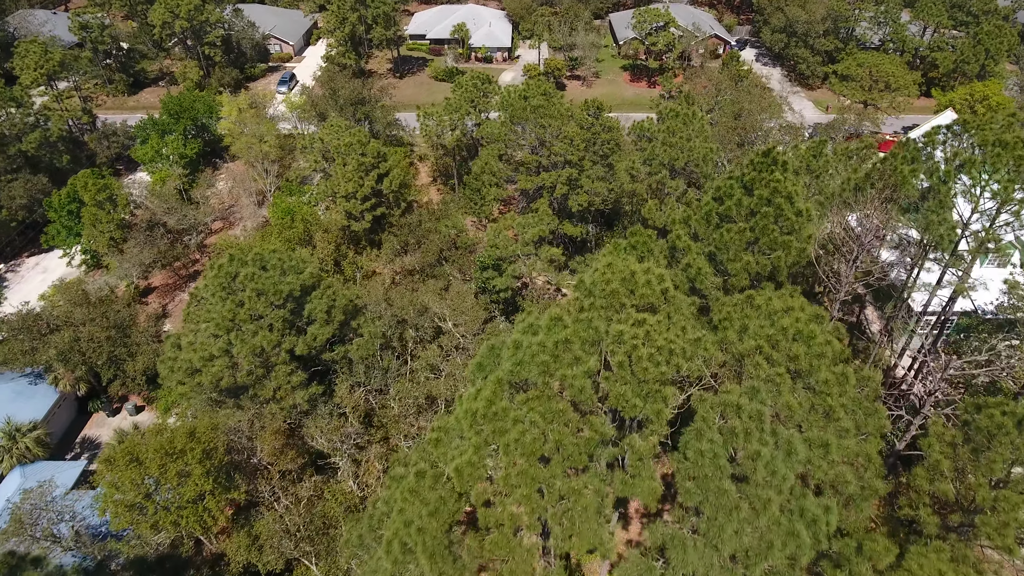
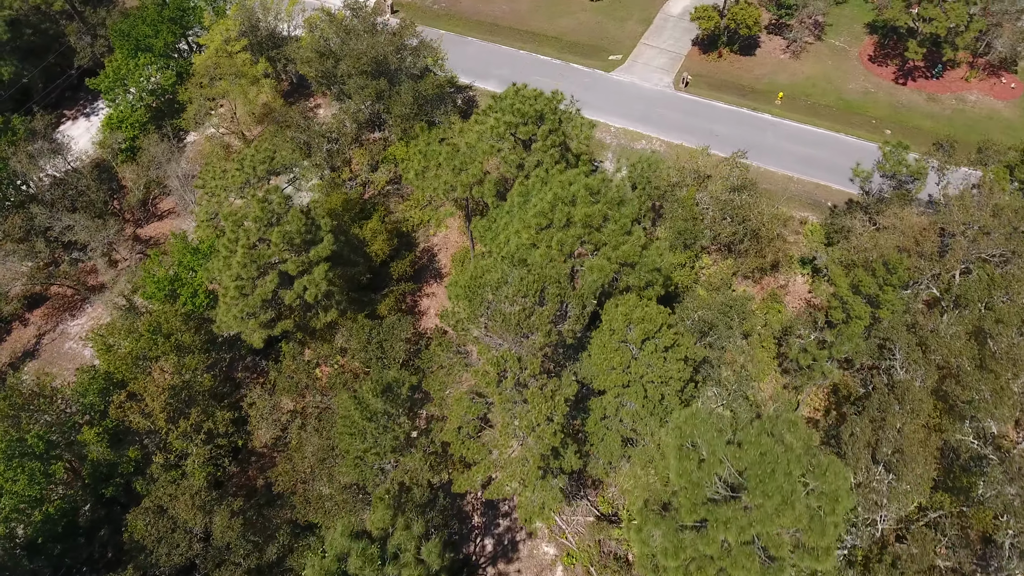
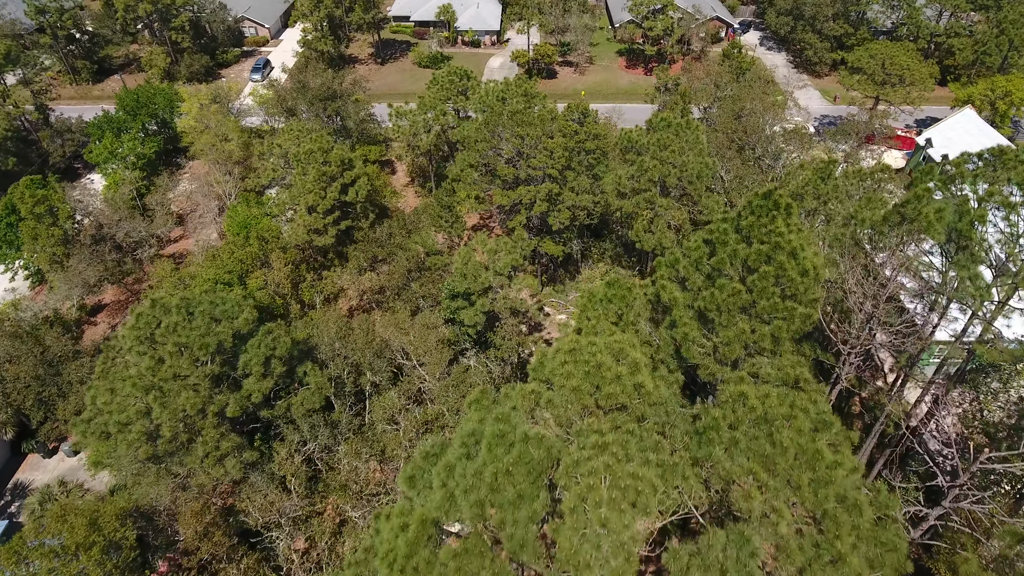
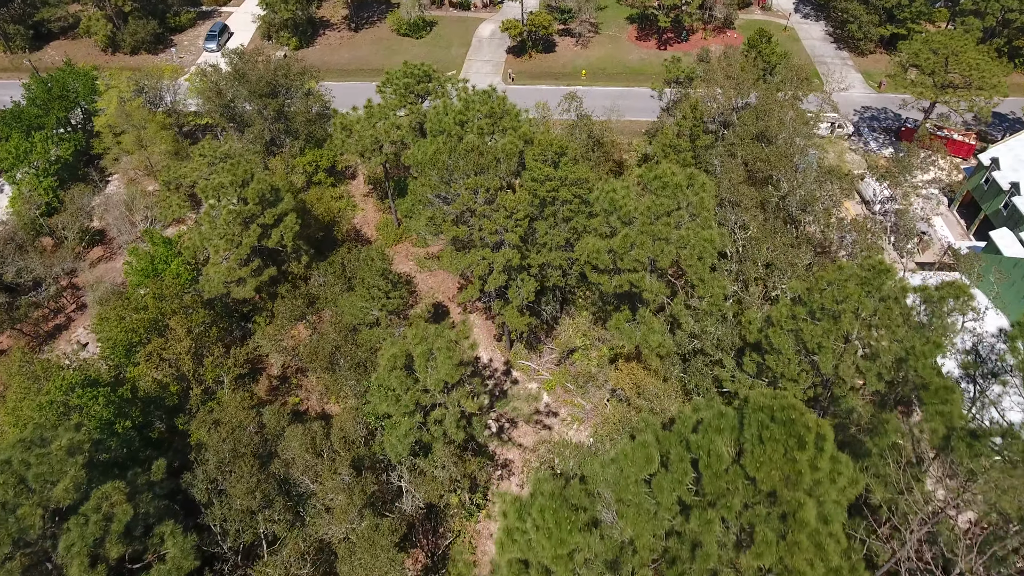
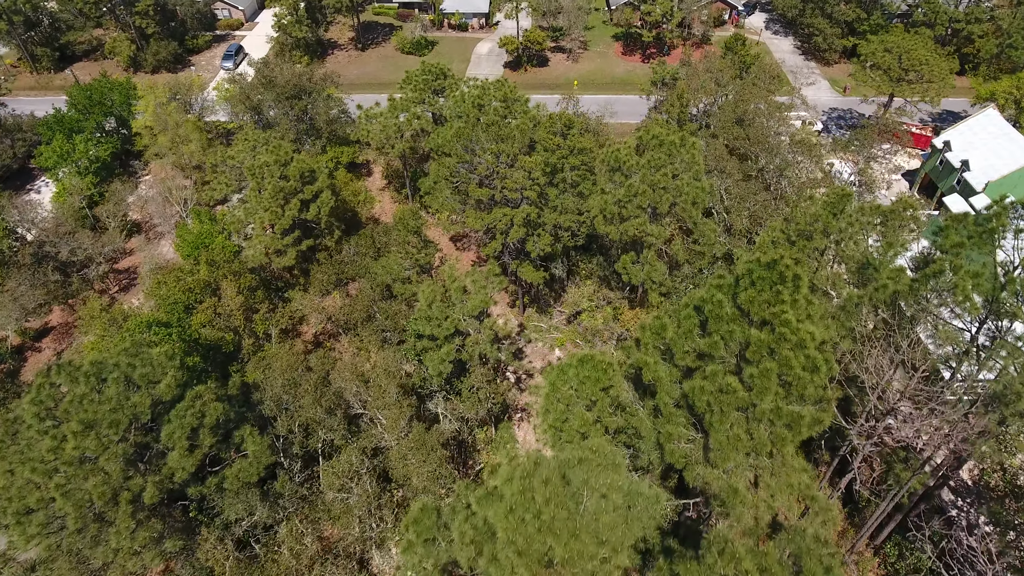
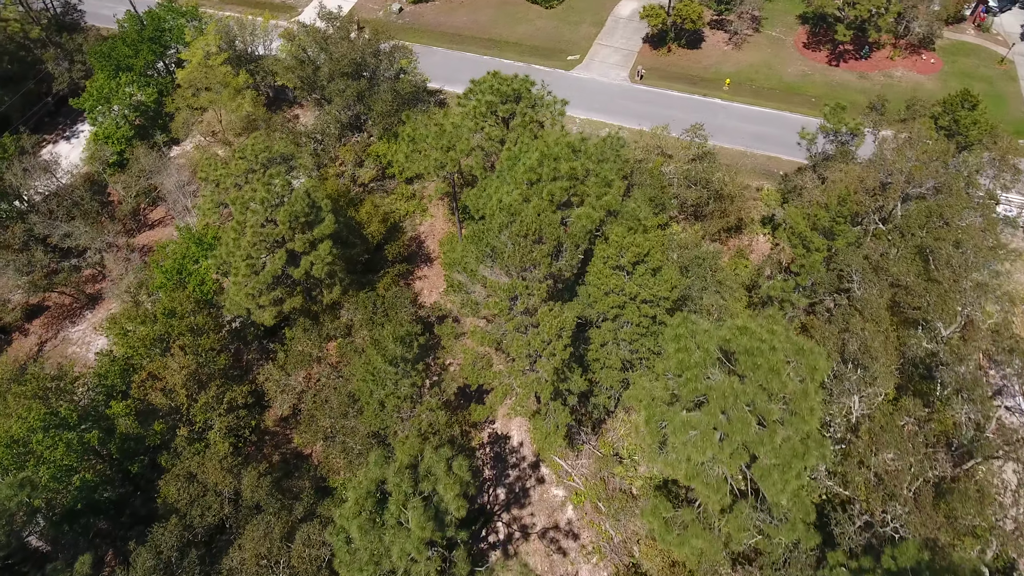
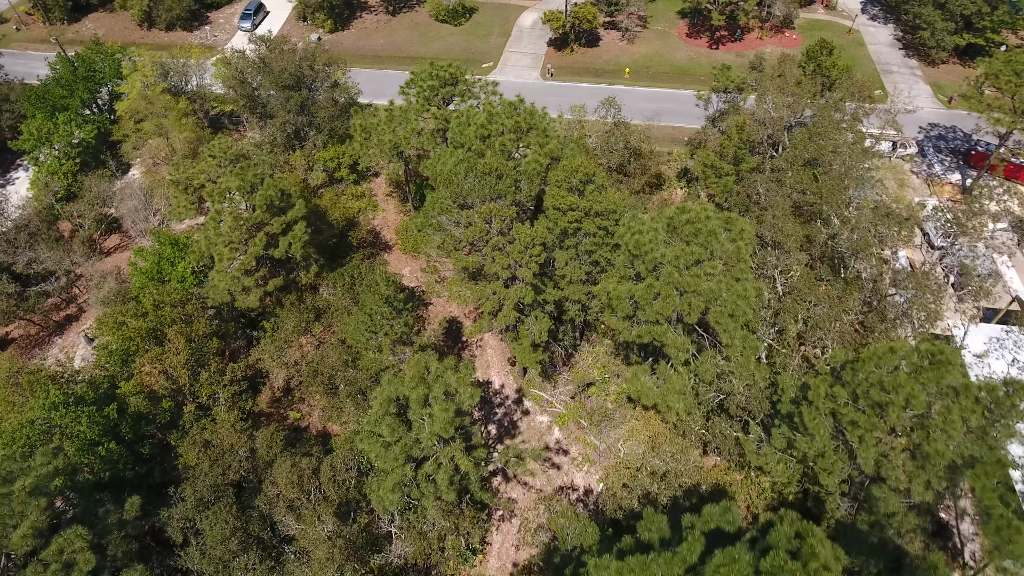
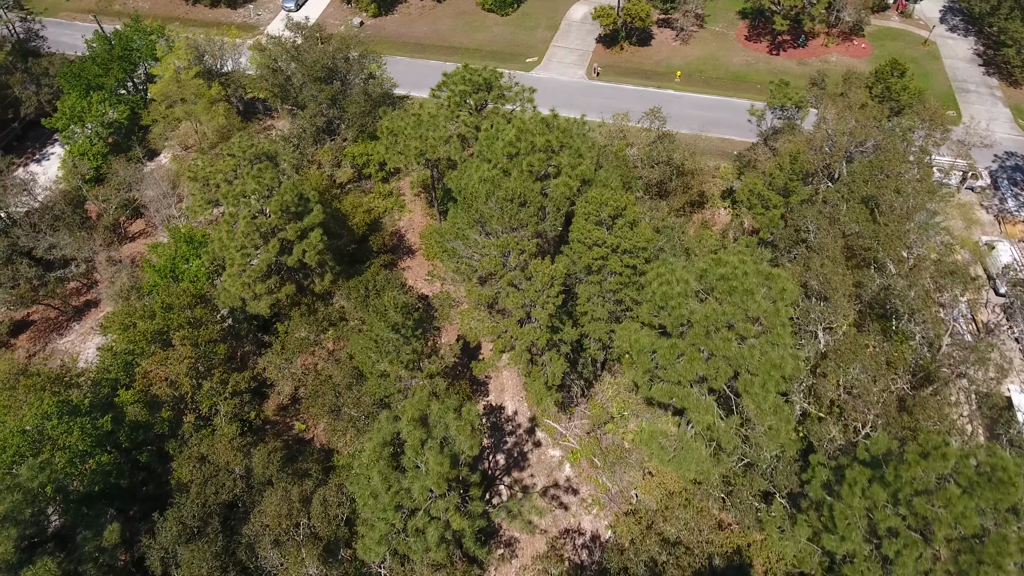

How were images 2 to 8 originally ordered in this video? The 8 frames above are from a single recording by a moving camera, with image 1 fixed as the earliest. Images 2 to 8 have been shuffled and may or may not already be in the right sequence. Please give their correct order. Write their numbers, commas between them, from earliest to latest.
3, 5, 4, 7, 8, 6, 2
